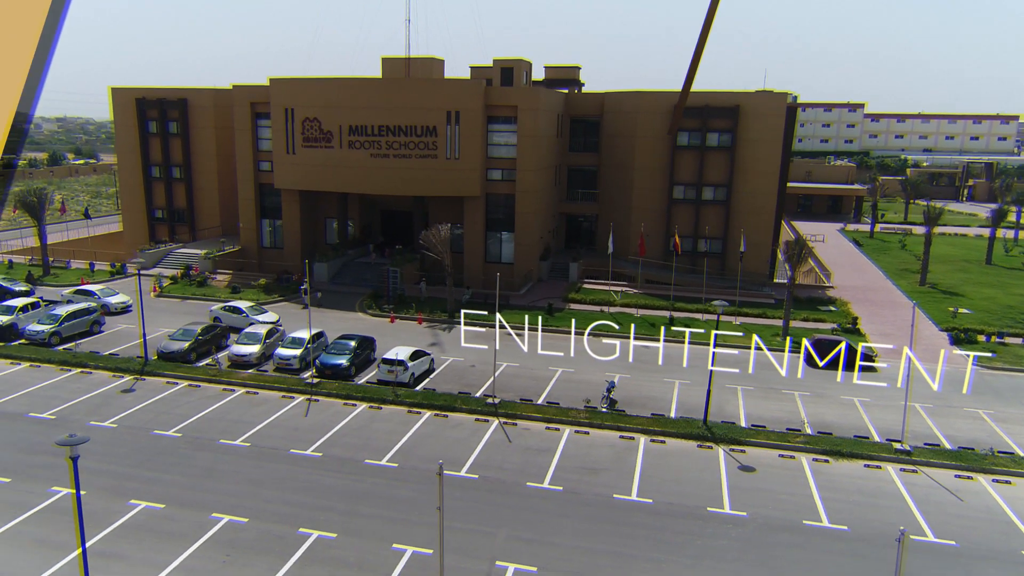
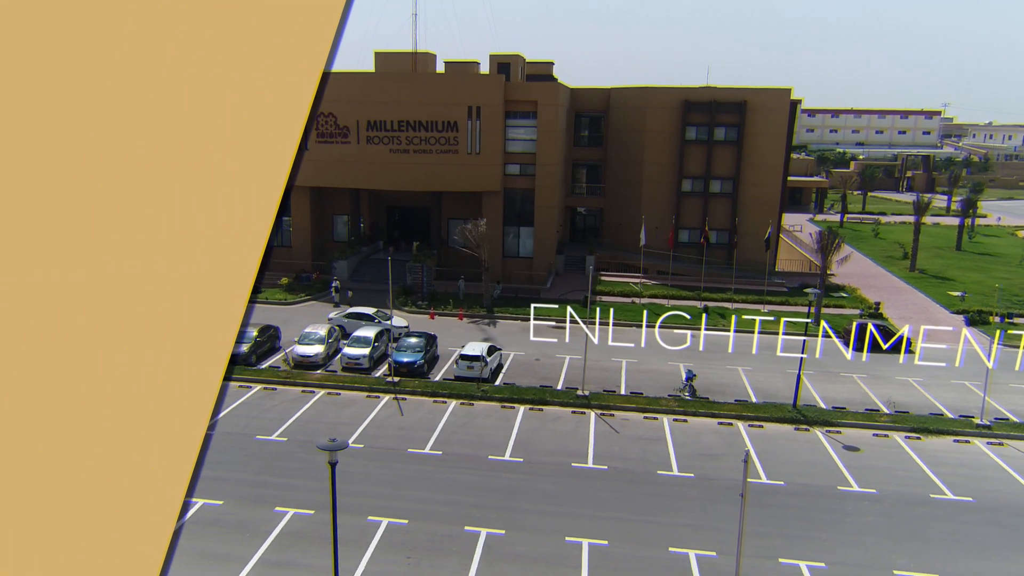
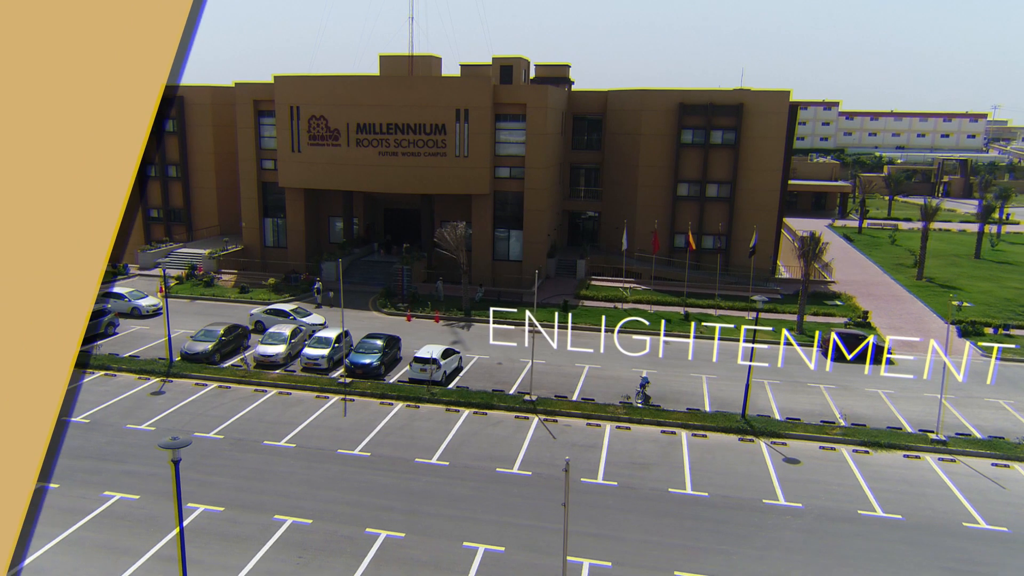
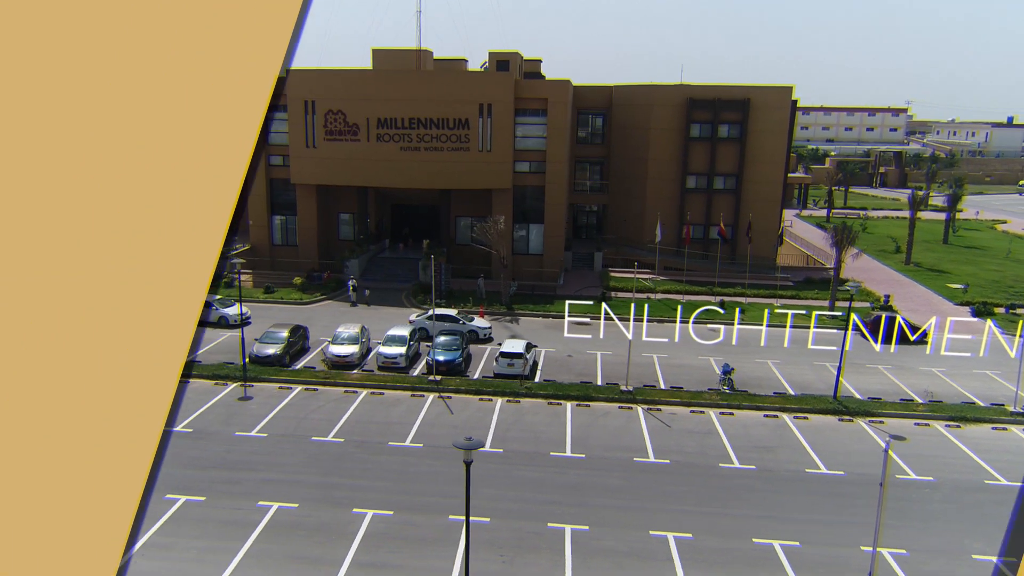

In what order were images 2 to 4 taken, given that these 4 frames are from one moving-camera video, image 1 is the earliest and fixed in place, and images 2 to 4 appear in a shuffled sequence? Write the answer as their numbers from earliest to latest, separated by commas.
3, 2, 4
